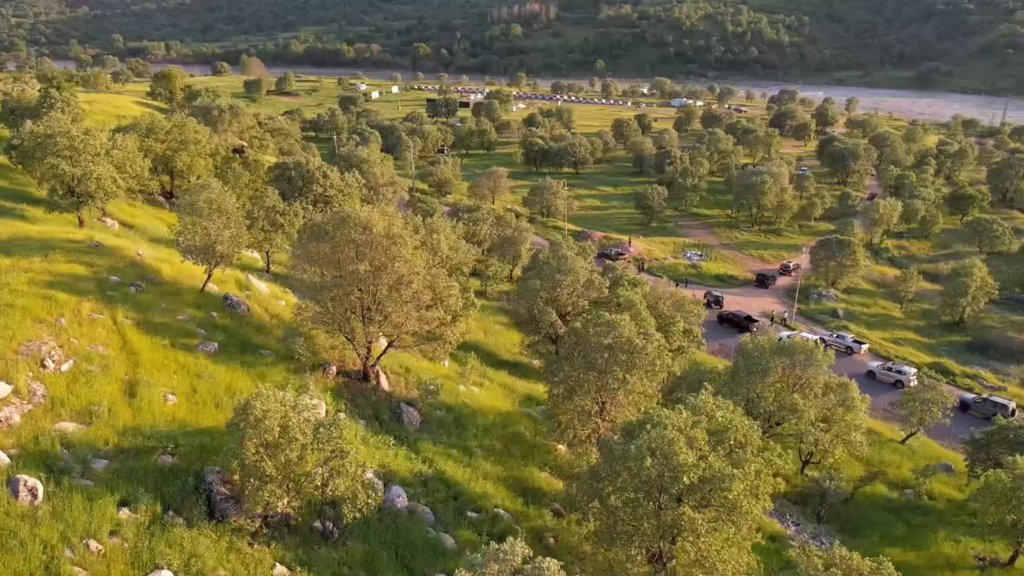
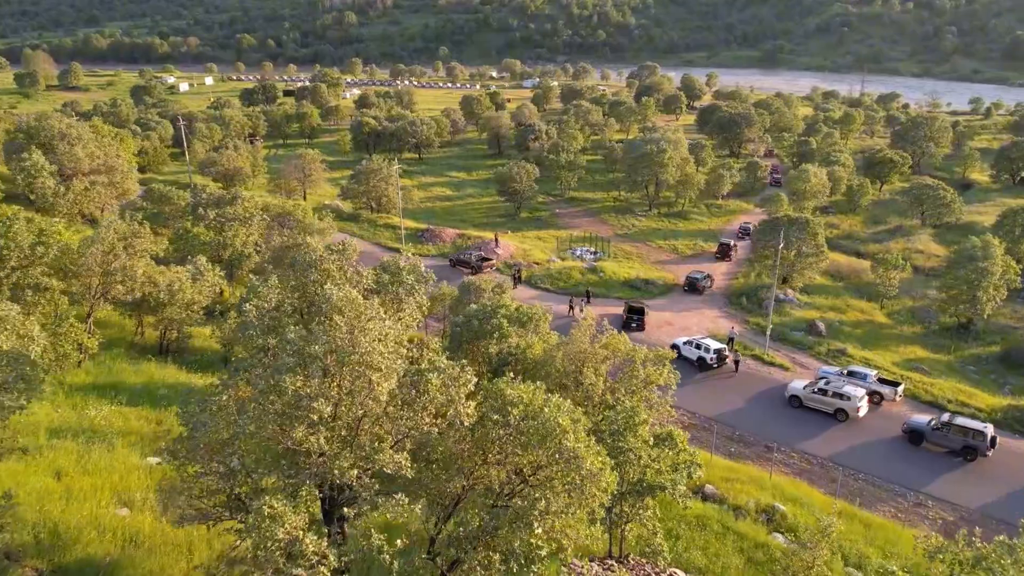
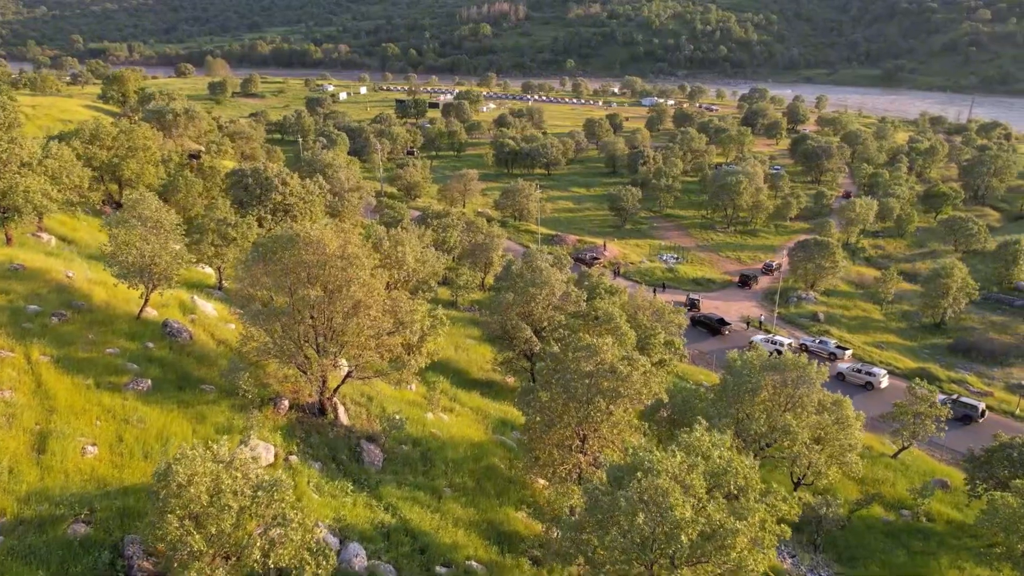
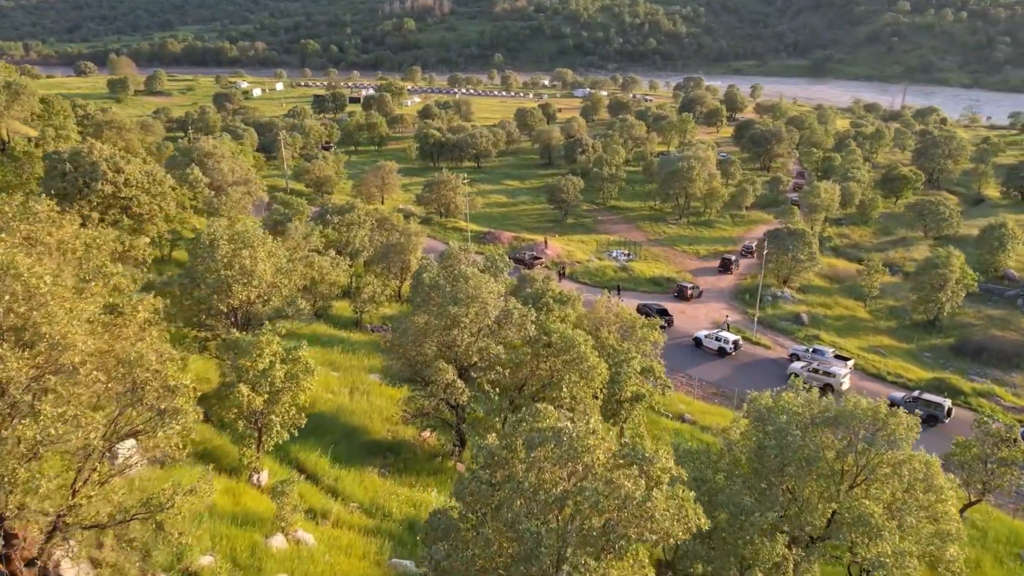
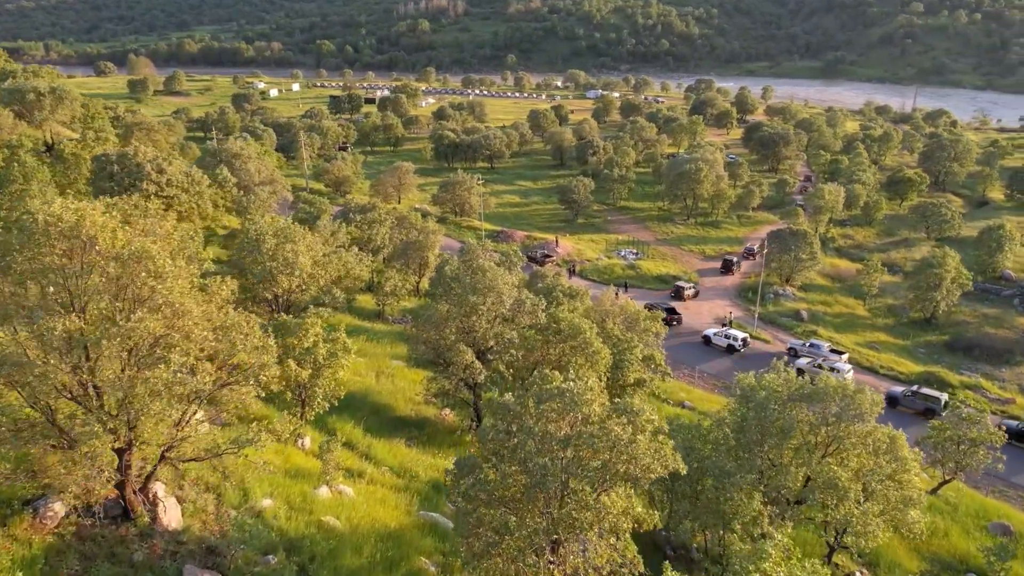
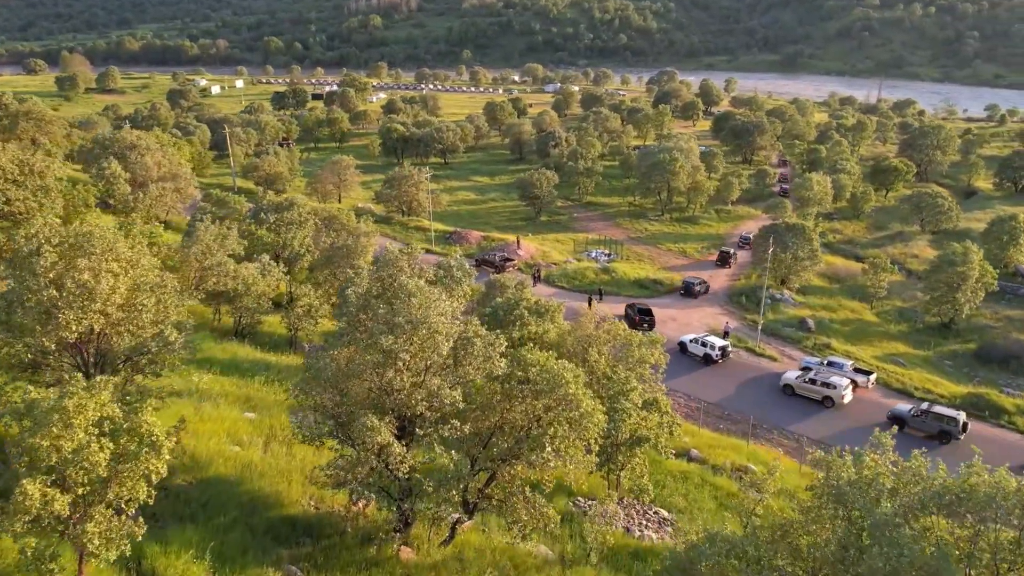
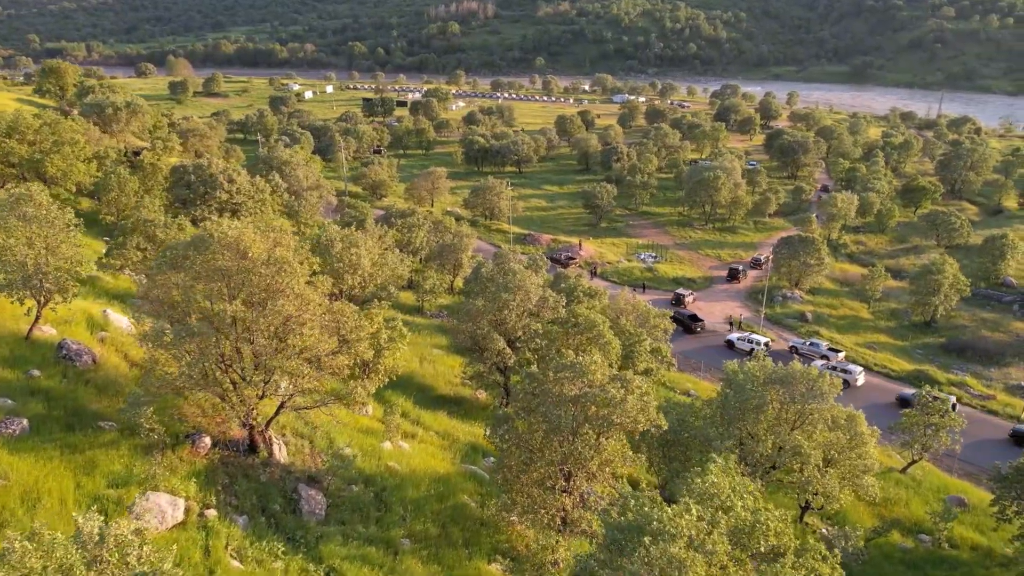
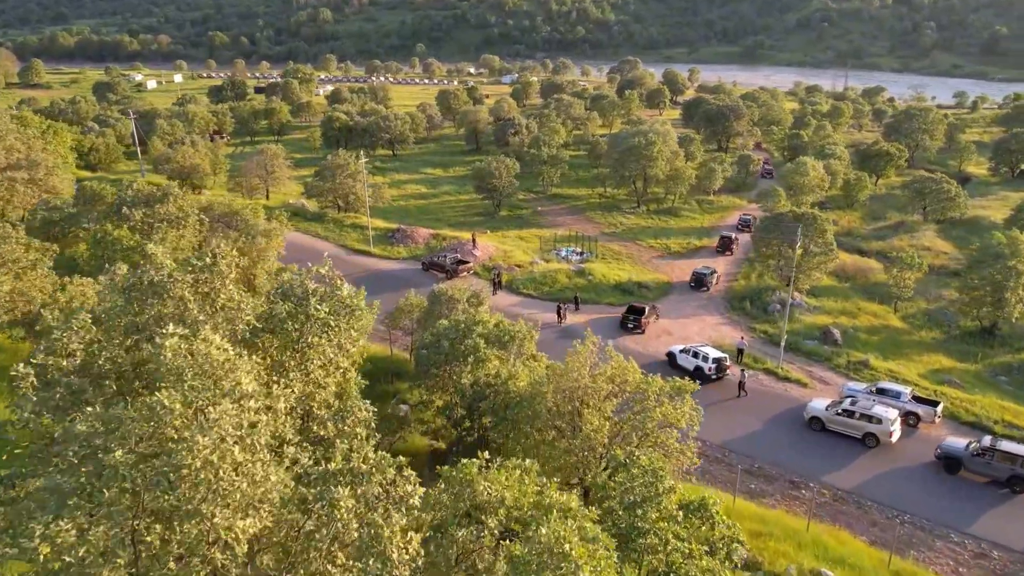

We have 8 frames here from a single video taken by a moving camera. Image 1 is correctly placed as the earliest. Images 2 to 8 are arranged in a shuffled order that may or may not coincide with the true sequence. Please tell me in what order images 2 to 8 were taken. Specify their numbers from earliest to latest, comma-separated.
3, 7, 5, 4, 6, 2, 8
